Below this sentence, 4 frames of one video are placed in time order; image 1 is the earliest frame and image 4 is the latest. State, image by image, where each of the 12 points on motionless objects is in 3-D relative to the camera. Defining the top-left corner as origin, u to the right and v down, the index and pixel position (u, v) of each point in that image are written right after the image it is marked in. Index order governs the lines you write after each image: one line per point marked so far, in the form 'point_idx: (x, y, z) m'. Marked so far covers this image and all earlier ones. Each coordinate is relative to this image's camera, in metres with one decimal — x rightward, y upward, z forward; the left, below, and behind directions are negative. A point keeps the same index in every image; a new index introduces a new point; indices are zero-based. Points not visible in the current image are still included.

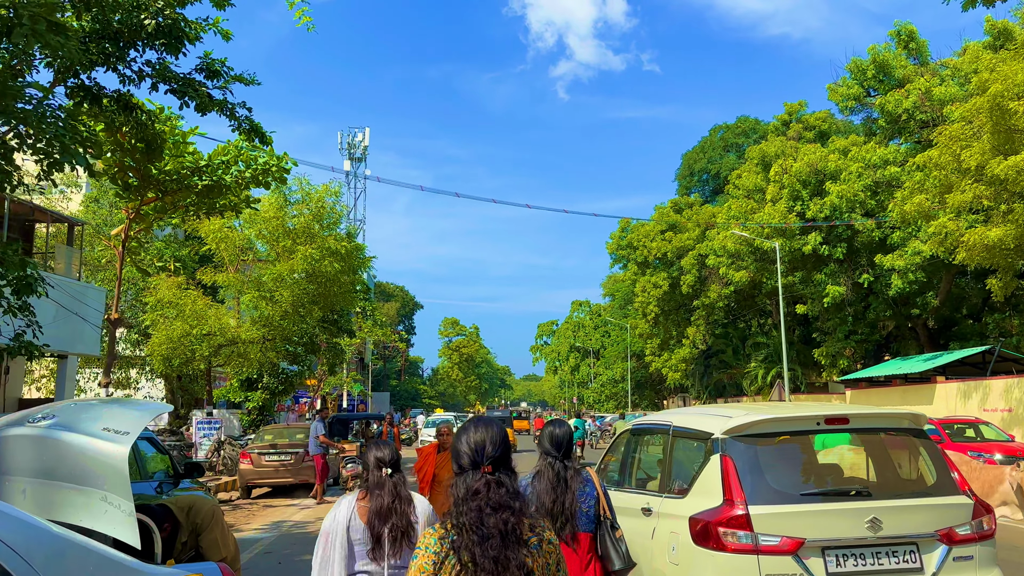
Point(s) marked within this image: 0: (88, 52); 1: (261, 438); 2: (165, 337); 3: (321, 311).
0: (-5.2, +2.9, +9.6) m
1: (-5.5, -3.3, +17.3) m
2: (-8.2, -1.2, +18.8) m
3: (-4.8, -0.6, +19.6) m
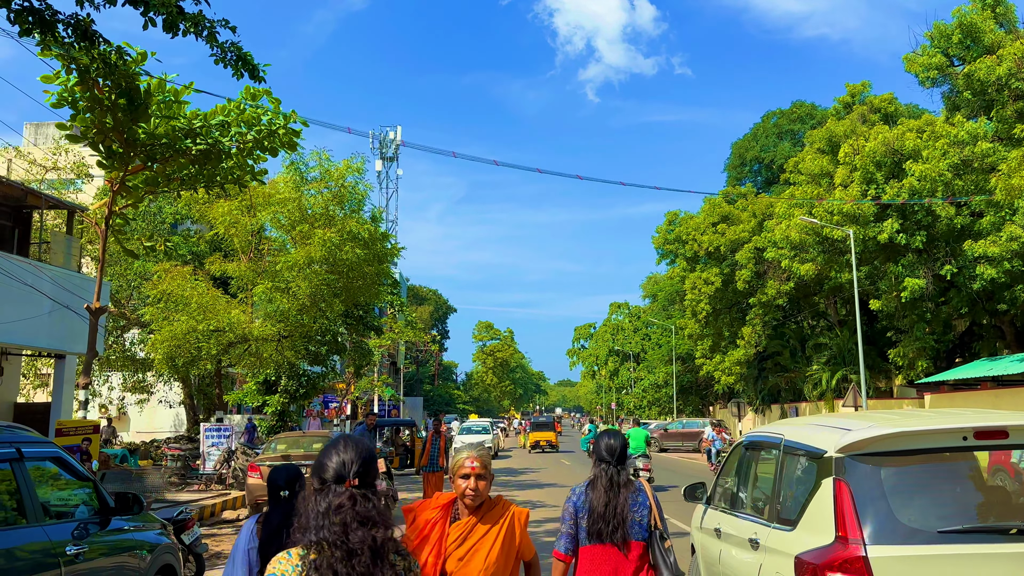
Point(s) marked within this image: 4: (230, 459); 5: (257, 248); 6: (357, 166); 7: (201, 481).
0: (-4.6, +3.2, +7.5) m
1: (-4.6, -3.1, +15.1) m
2: (-7.3, -1.0, +16.7) m
3: (-3.8, -0.4, +17.4) m
4: (-6.1, -3.7, +17.0) m
5: (-5.8, +0.9, +18.0) m
6: (-3.5, +2.8, +18.0) m
7: (-6.6, -4.1, +16.7) m
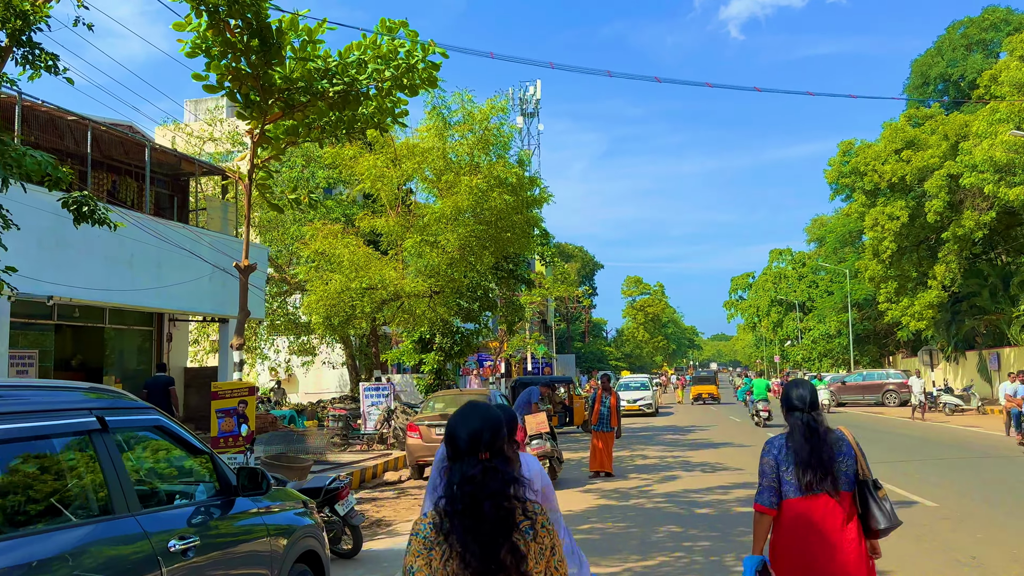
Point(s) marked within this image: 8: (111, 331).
0: (-3.2, +3.6, +6.7) m
1: (-1.5, -2.2, +14.4) m
2: (-3.9, -0.1, +16.4) m
3: (-0.4, +0.7, +16.4) m
4: (-2.6, -2.8, +16.6) m
5: (-2.4, +1.9, +17.3) m
6: (-0.2, +3.9, +16.8) m
7: (-3.1, -3.2, +16.5) m
8: (-9.0, -1.0, +17.7) m
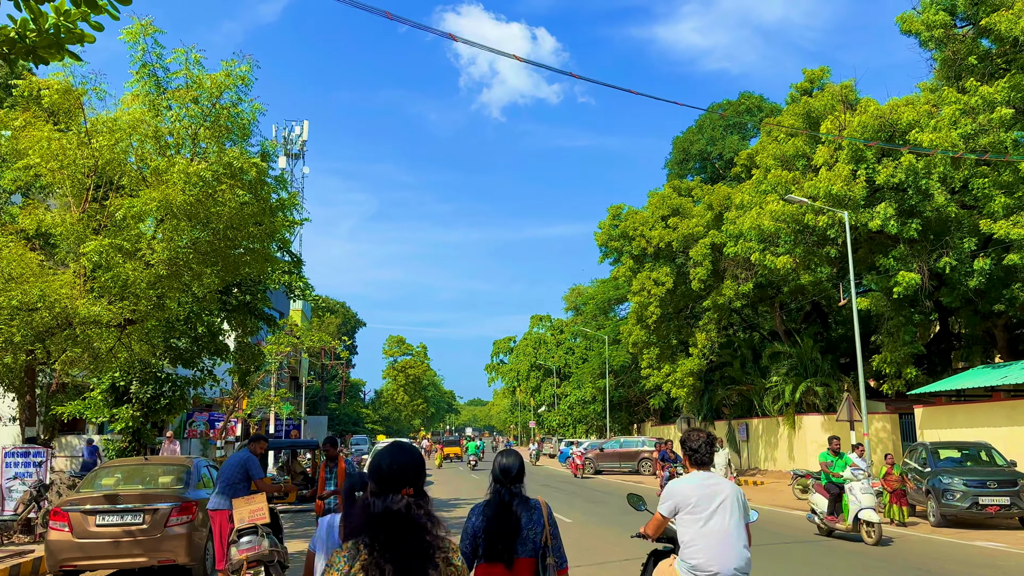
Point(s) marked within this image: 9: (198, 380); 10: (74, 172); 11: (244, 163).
0: (-4.3, +4.0, +2.5) m
1: (-5.2, -2.5, +9.9) m
2: (-8.0, -0.3, +11.3) m
3: (-4.6, +0.2, +12.4) m
4: (-7.0, -3.1, +11.6) m
5: (-6.7, +1.5, +12.7) m
6: (-4.4, +3.3, +13.1) m
7: (-7.4, -3.5, +11.3) m
8: (-13.3, -1.0, +11.0) m
9: (-6.3, -1.8, +15.9) m
10: (-6.8, +1.8, +12.2) m
11: (-4.2, +1.8, +12.5) m
